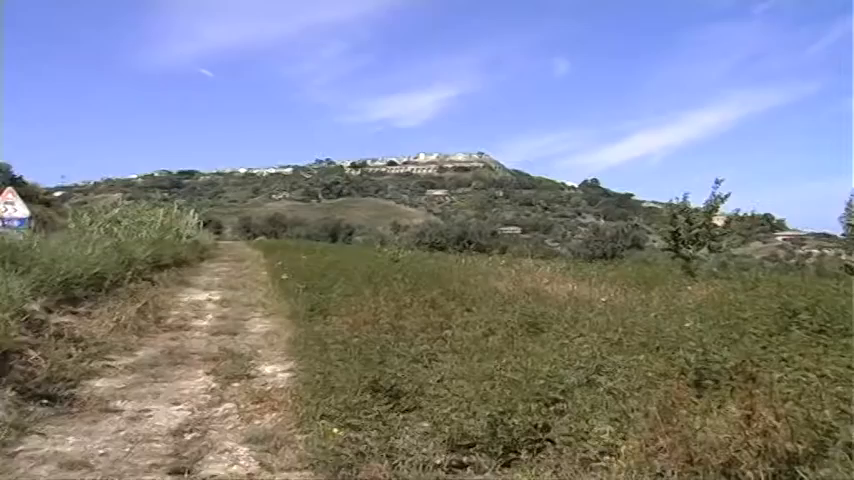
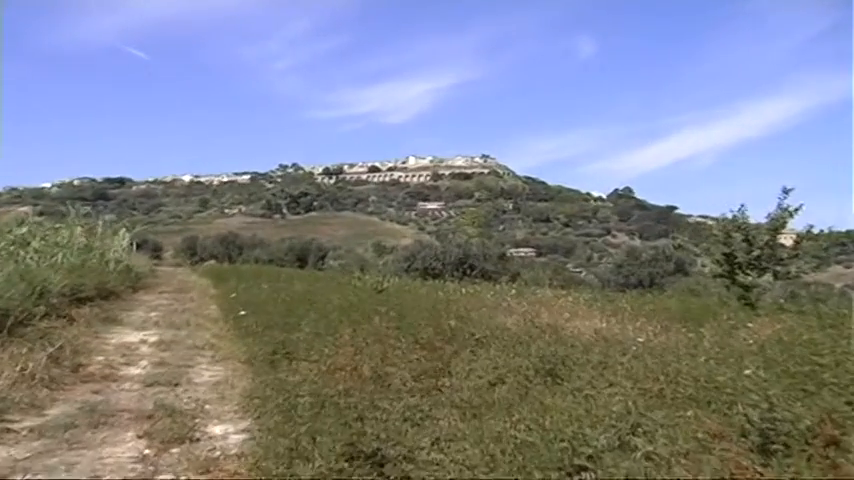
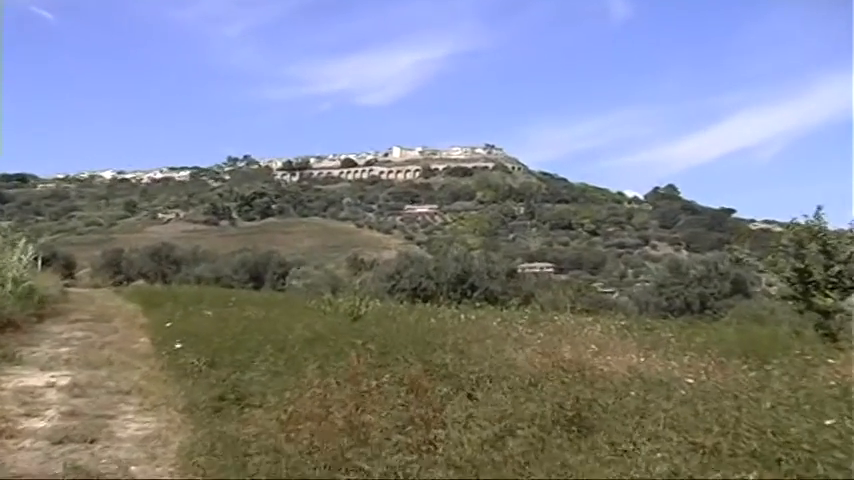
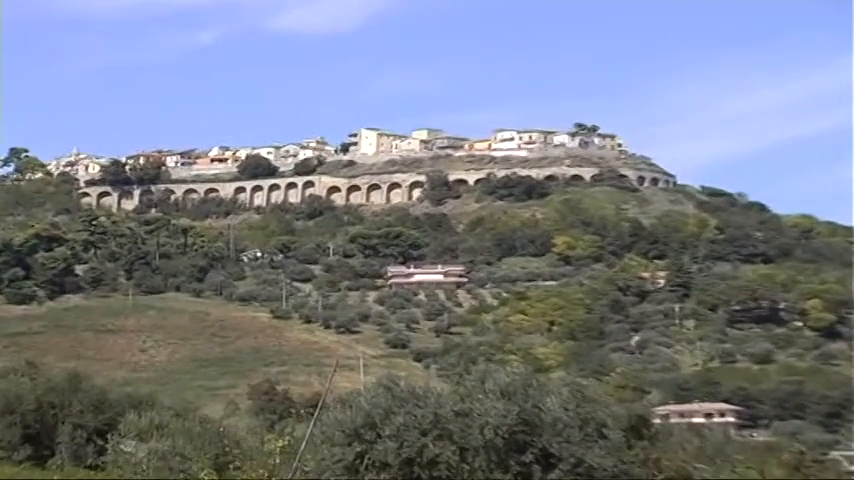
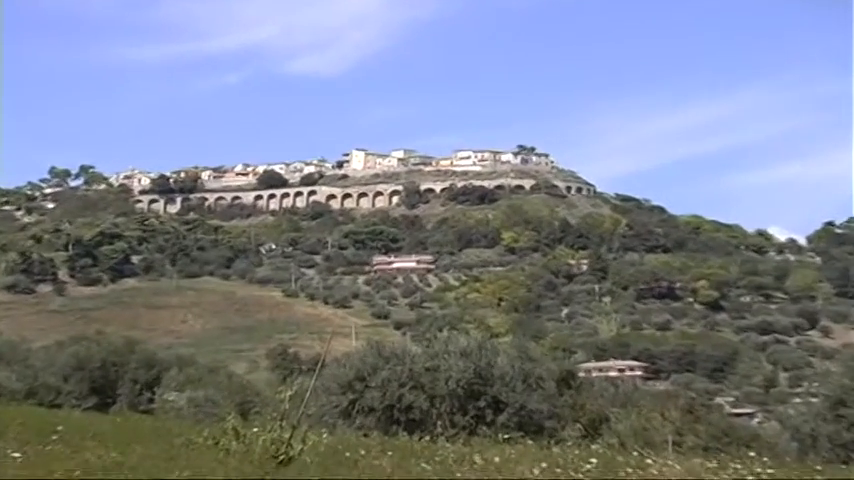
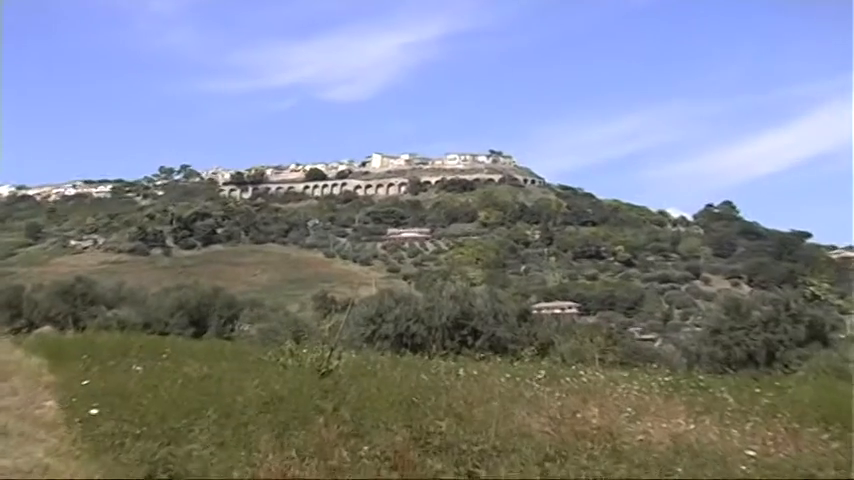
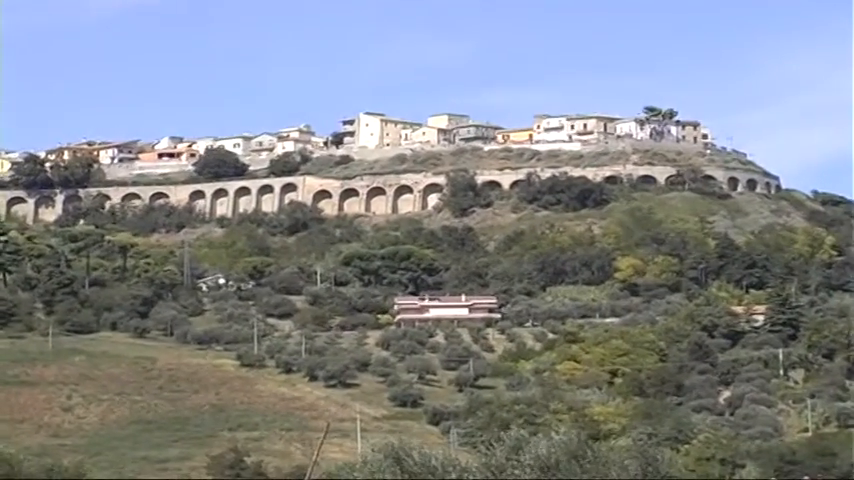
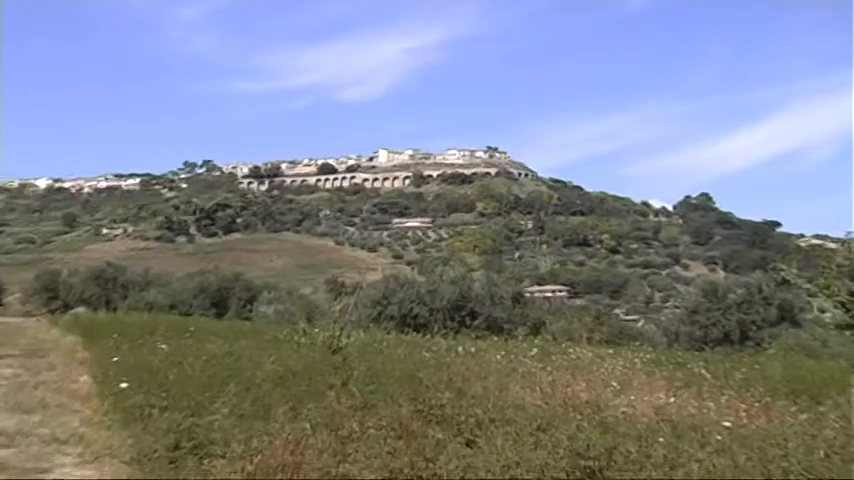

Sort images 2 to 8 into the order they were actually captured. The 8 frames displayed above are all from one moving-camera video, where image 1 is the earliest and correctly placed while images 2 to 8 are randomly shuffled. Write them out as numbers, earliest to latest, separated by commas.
2, 3, 8, 6, 5, 4, 7
